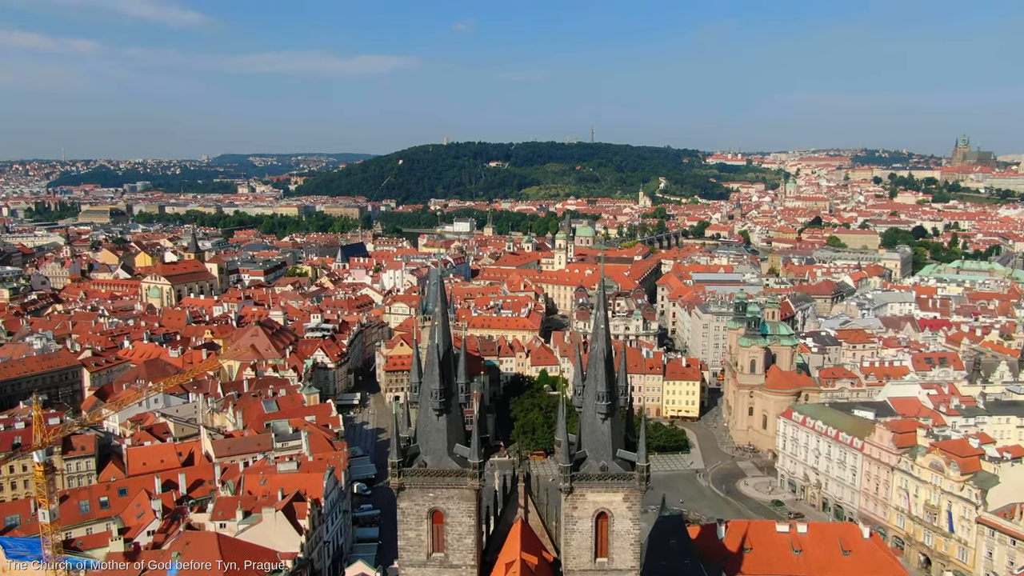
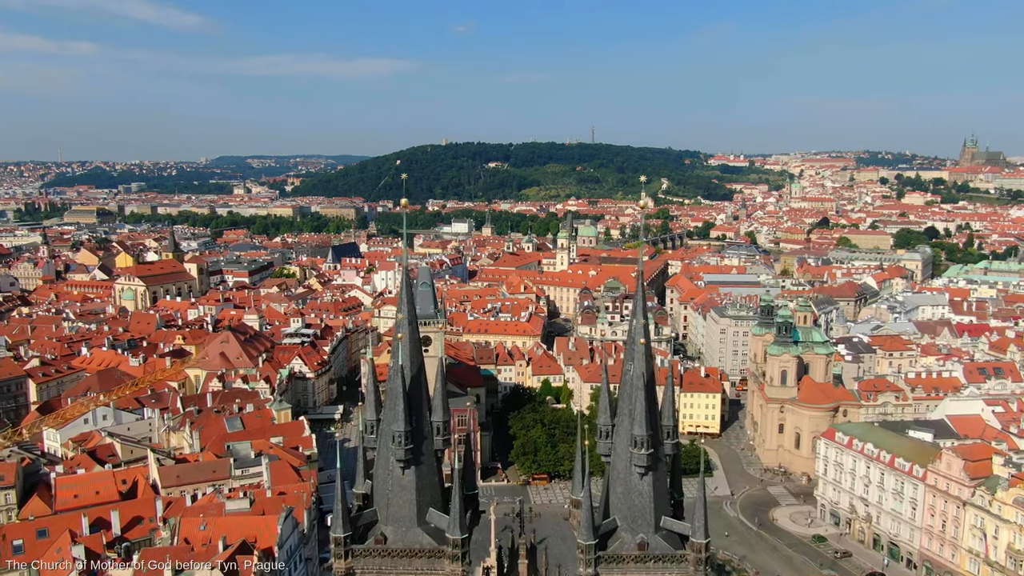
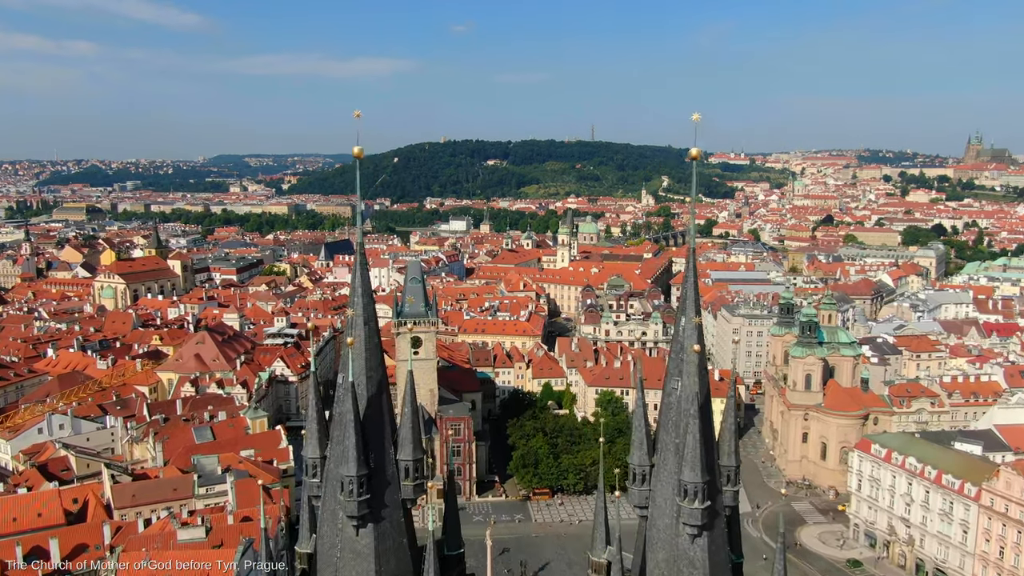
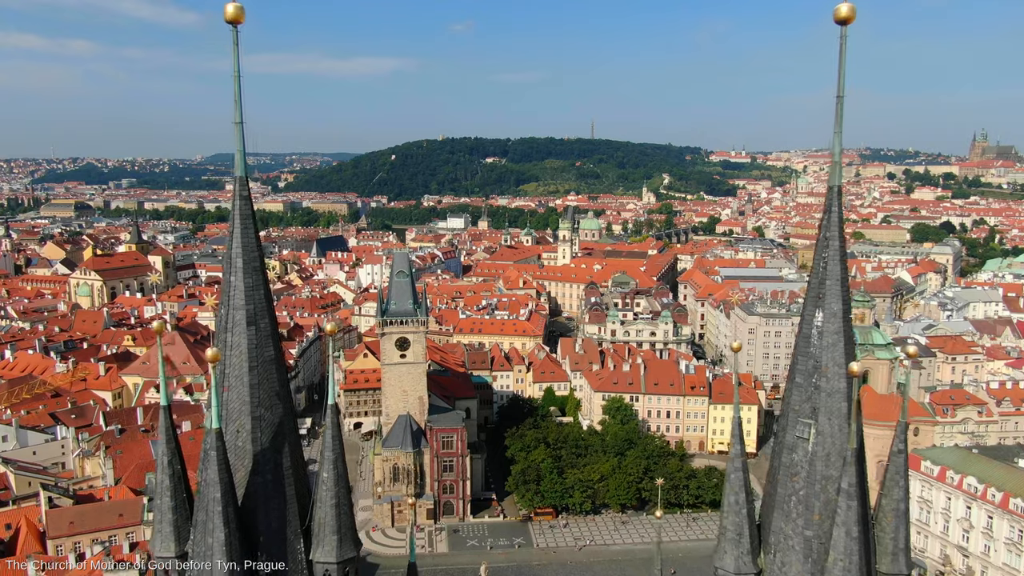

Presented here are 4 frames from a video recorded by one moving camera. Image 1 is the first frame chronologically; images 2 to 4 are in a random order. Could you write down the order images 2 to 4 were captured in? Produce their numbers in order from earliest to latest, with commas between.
2, 3, 4
